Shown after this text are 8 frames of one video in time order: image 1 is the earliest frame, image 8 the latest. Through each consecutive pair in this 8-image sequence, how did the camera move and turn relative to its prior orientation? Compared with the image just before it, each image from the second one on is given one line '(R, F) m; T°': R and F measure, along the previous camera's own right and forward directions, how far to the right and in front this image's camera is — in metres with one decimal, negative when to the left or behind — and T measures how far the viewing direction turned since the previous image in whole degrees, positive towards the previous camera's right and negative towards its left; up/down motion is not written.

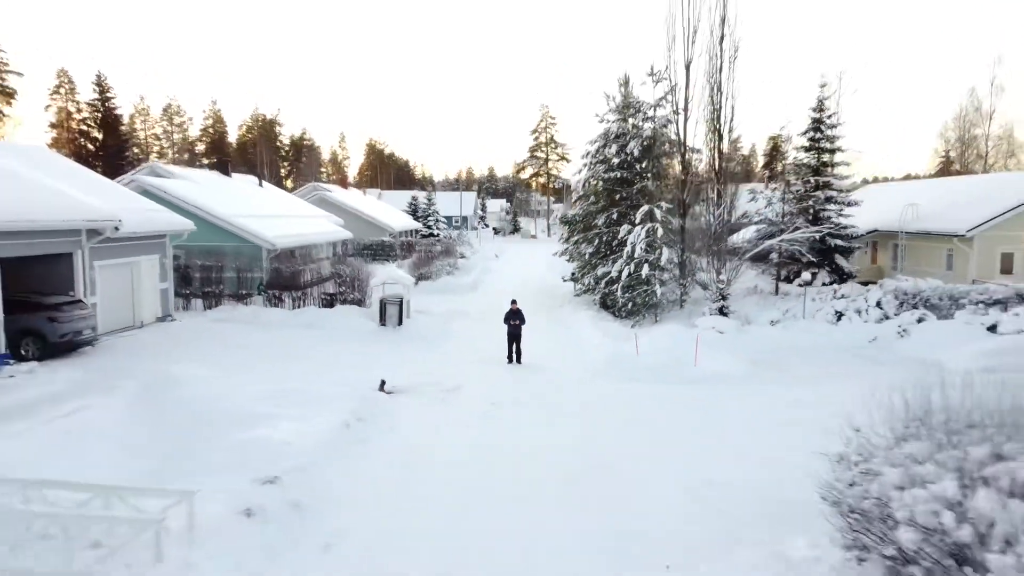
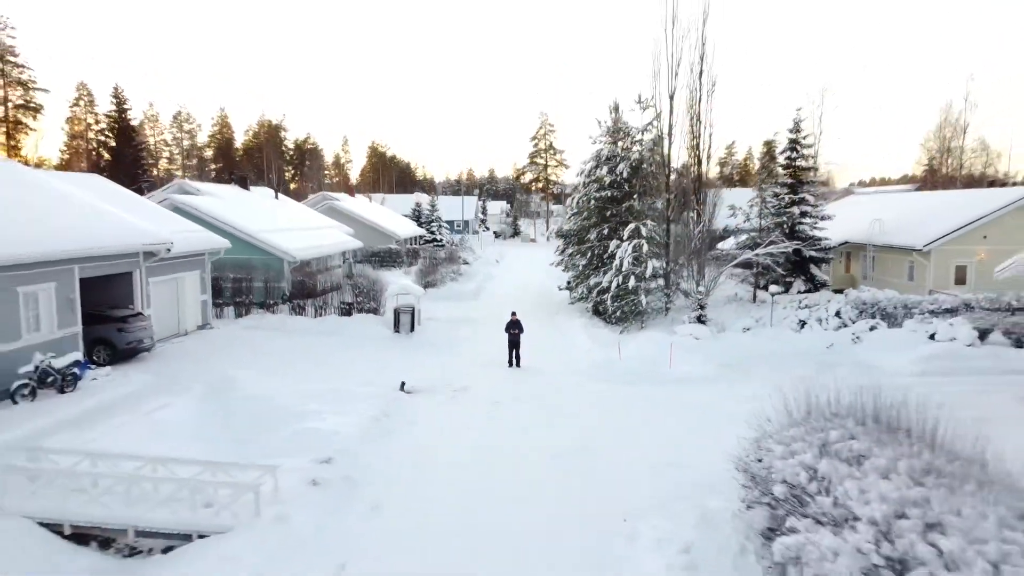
(0.0, -1.5) m; 0°
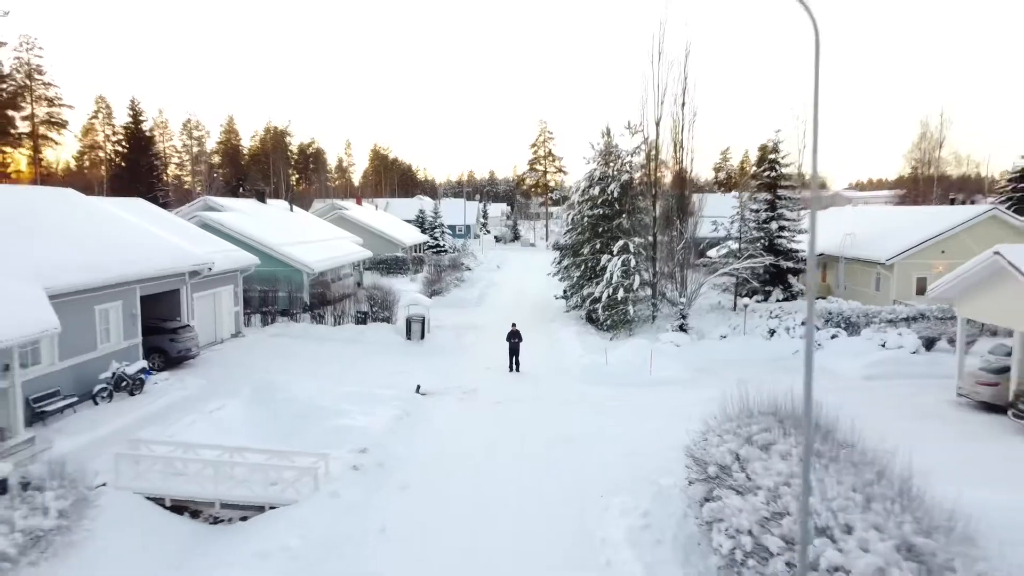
(0.0, -1.5) m; 0°
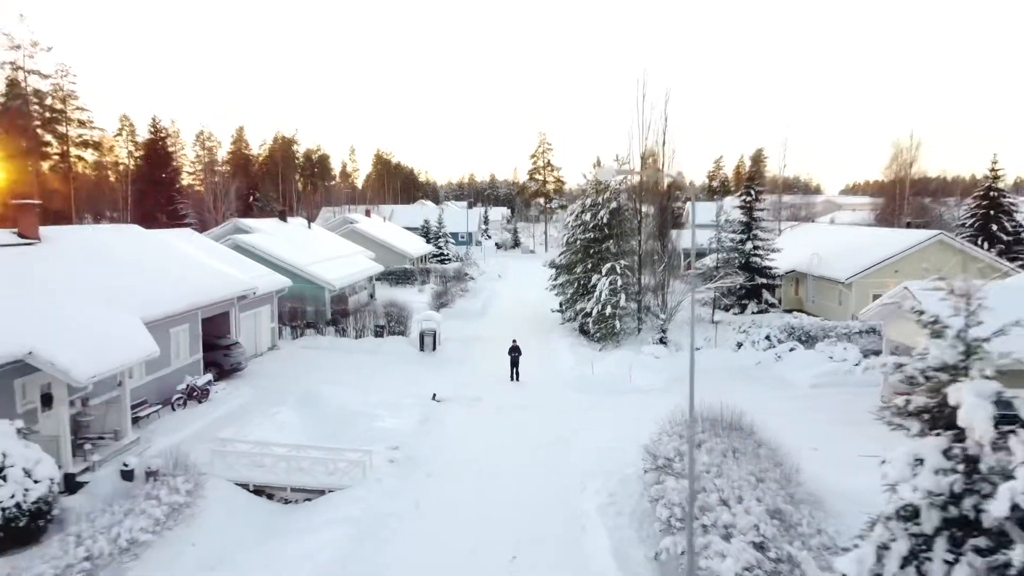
(0.0, -2.1) m; 0°
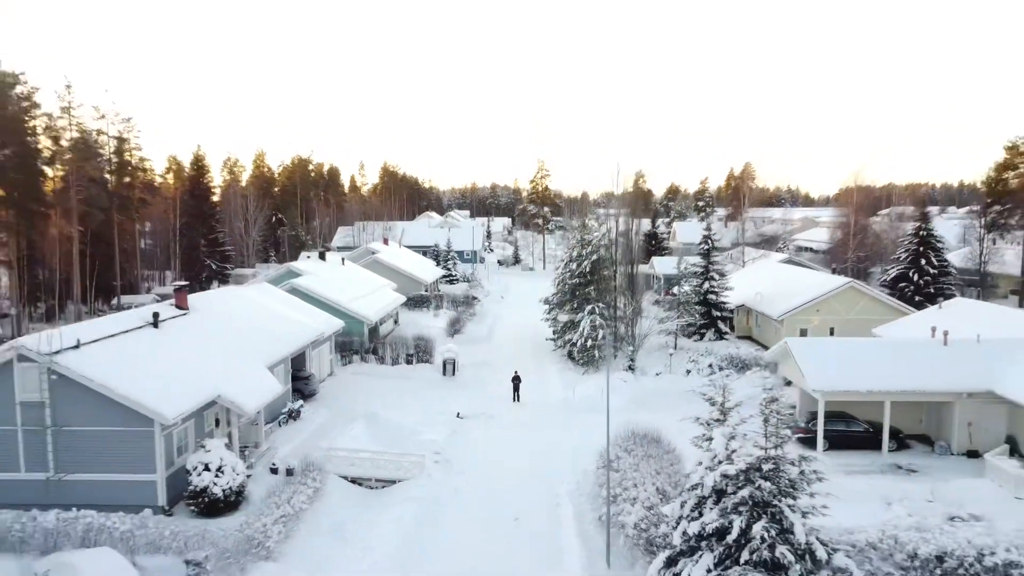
(-0.1, -5.1) m; 0°
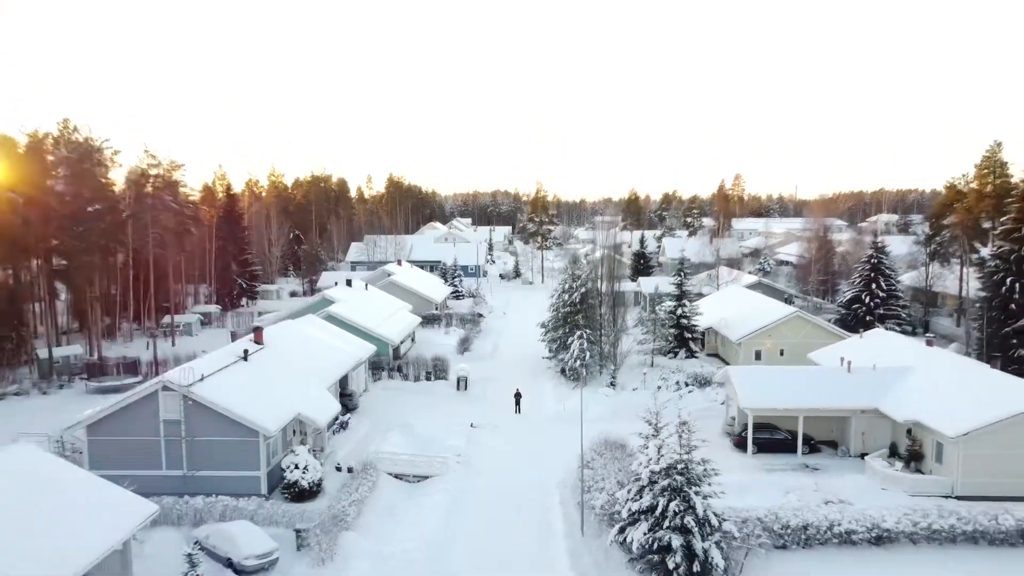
(-0.1, -4.7) m; 0°
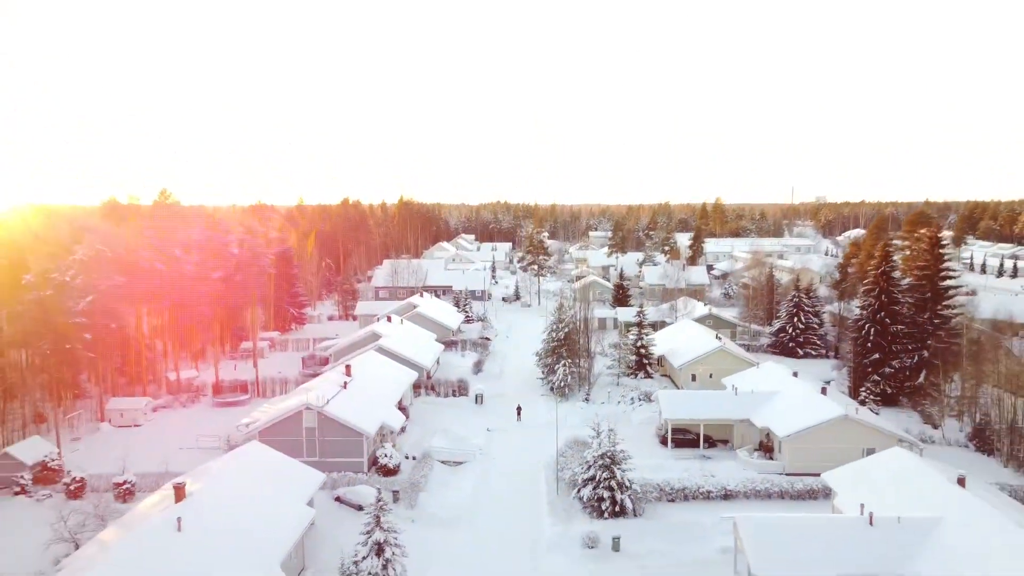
(-0.2, -10.9) m; 0°
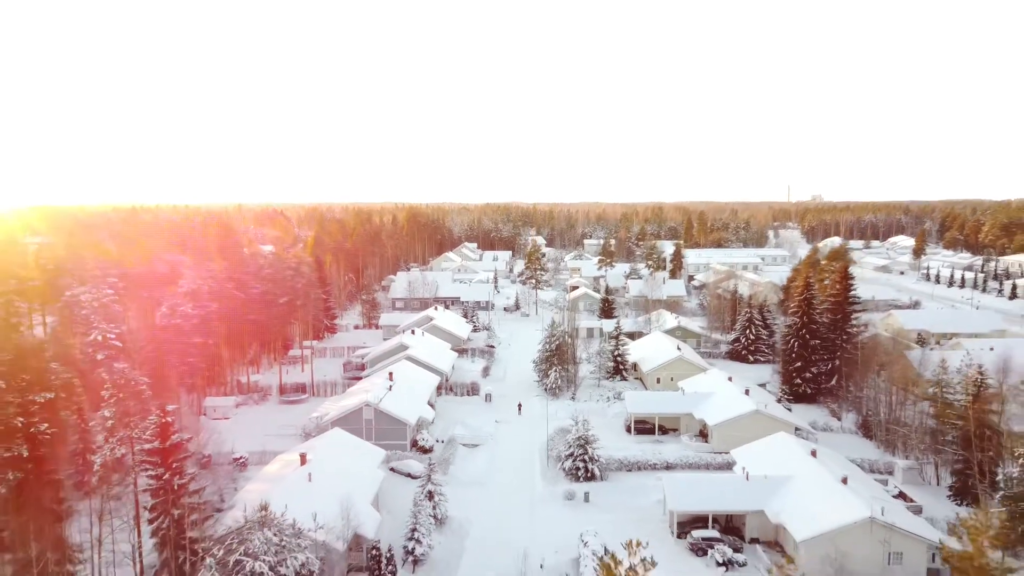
(-0.3, -10.3) m; 0°
